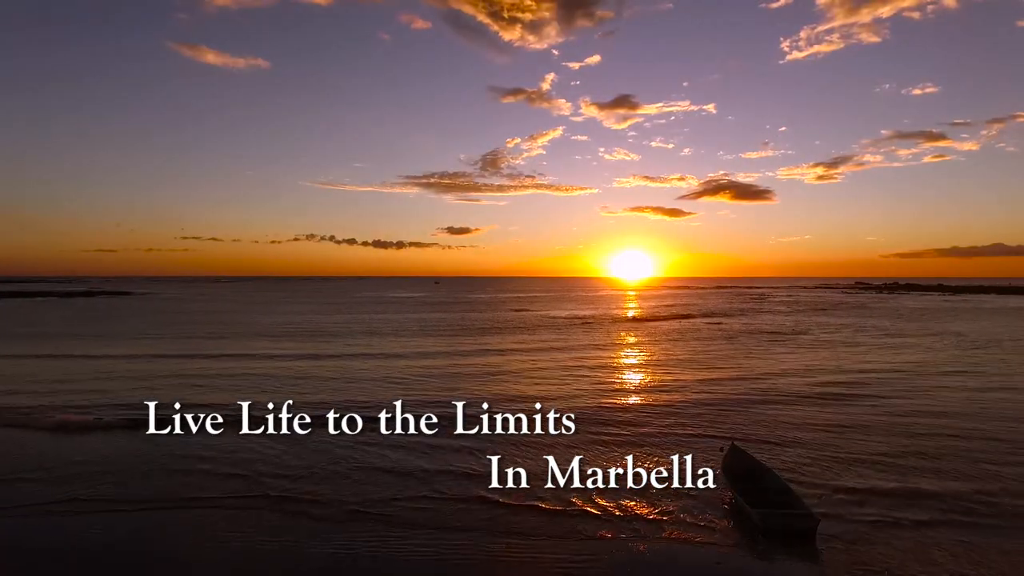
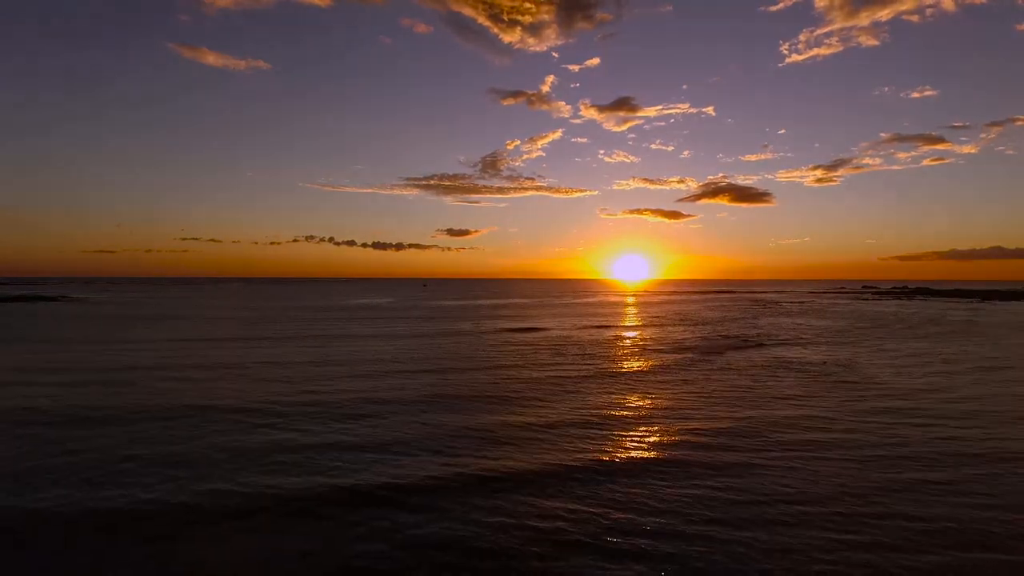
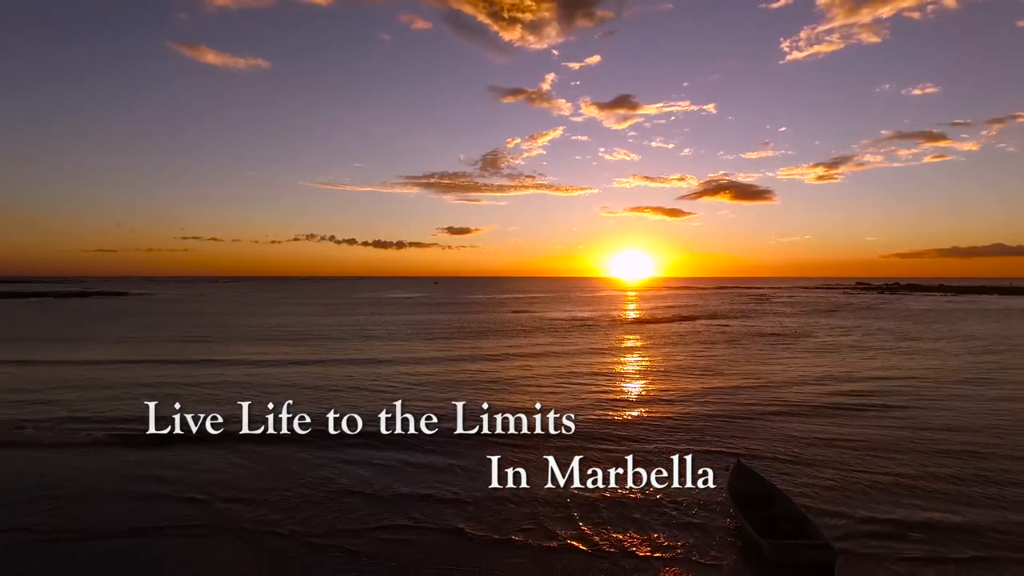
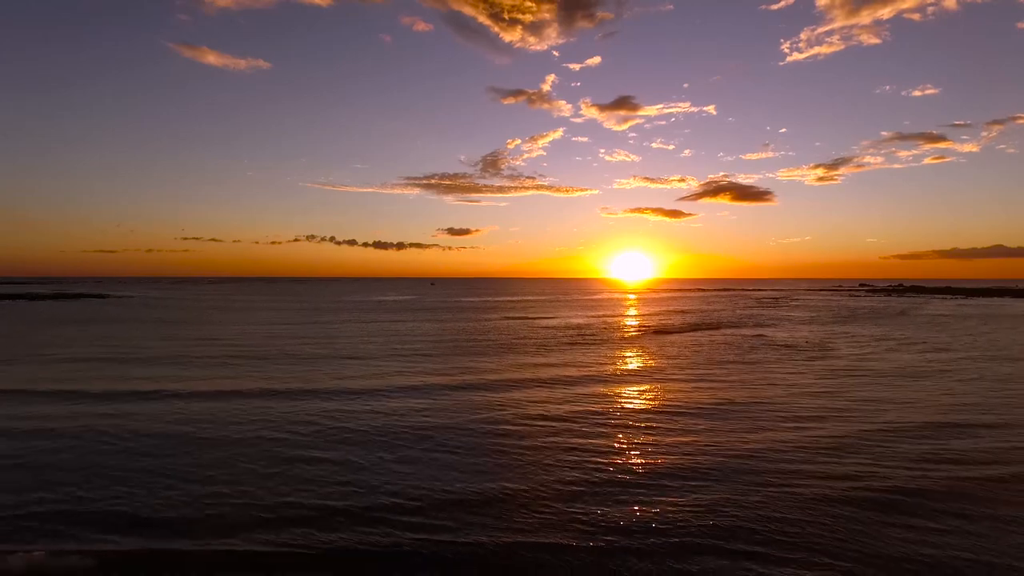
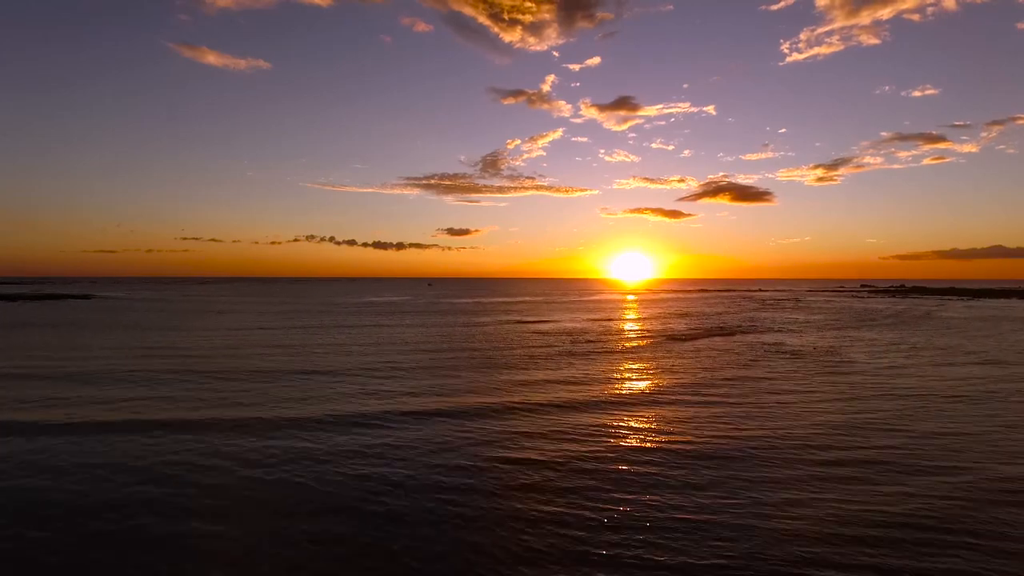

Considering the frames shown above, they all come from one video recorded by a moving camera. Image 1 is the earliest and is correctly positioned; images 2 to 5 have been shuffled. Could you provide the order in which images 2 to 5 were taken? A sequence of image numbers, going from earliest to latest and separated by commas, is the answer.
3, 4, 5, 2
